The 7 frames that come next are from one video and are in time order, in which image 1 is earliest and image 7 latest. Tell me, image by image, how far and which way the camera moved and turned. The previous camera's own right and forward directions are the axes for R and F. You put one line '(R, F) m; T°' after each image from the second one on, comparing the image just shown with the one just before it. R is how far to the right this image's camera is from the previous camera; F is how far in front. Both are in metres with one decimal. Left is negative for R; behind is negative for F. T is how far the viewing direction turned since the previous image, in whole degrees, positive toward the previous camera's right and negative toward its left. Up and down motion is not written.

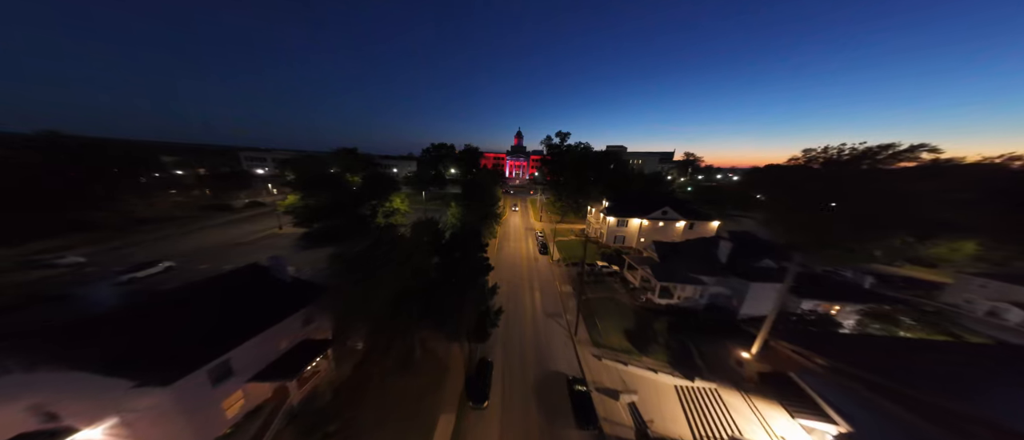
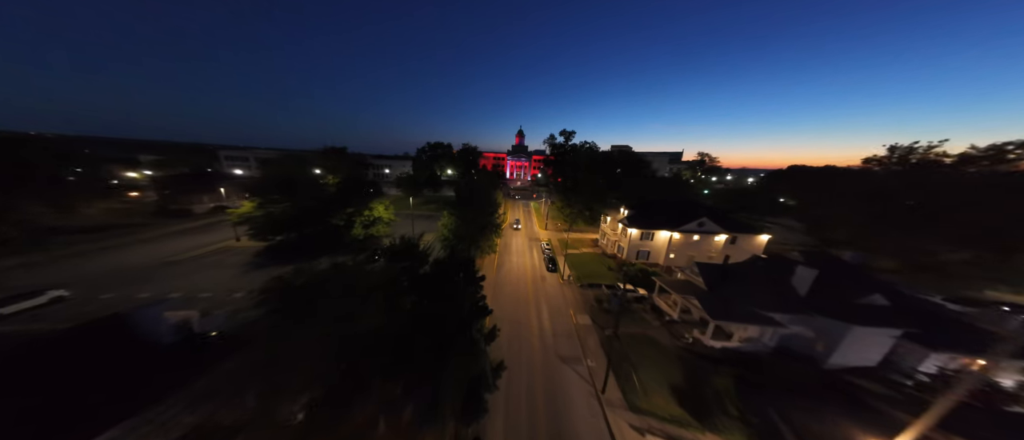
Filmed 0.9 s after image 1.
(-0.4, +4.8) m; 0°
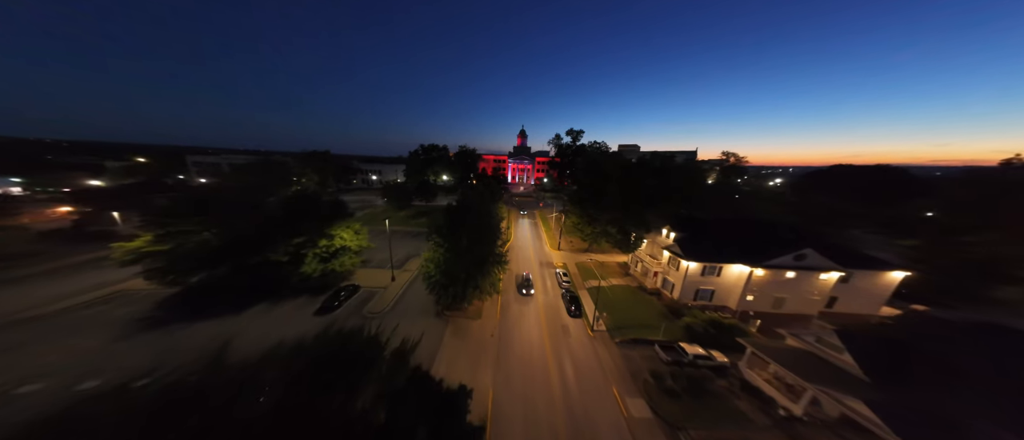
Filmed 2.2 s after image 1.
(-0.7, +6.7) m; 0°
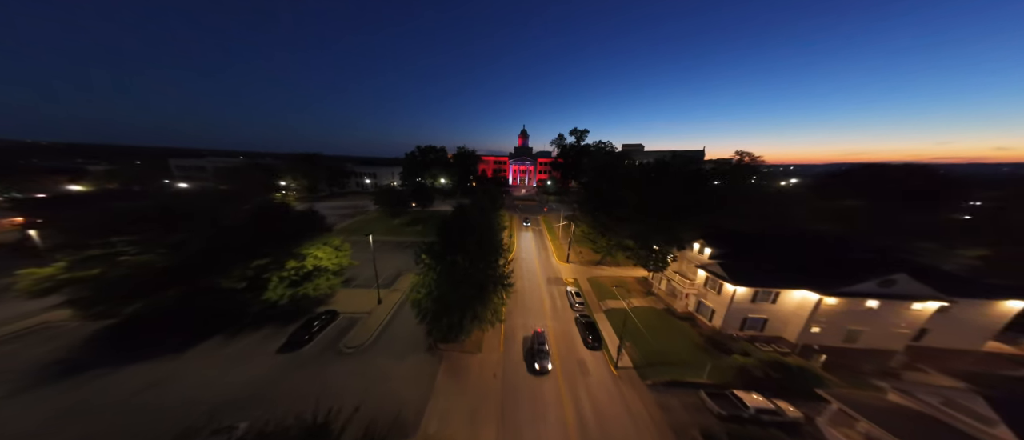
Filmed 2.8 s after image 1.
(-0.4, +3.1) m; 0°
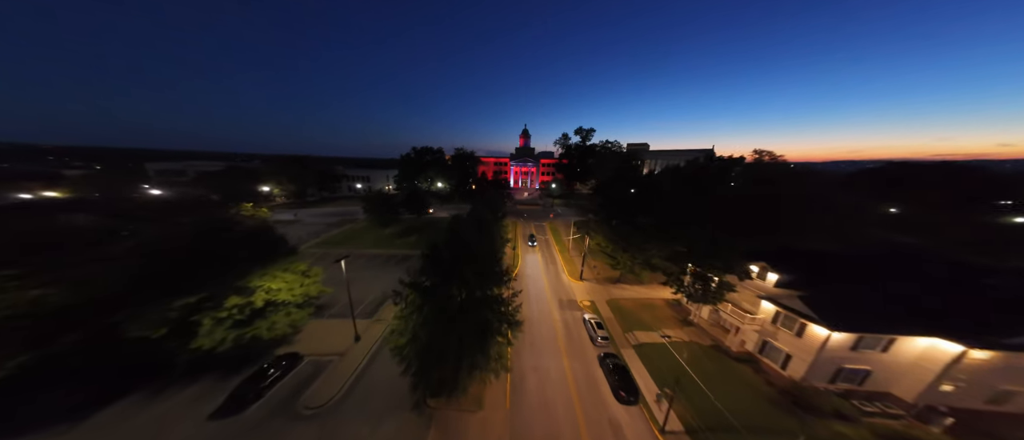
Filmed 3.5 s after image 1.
(-0.5, +3.5) m; 0°
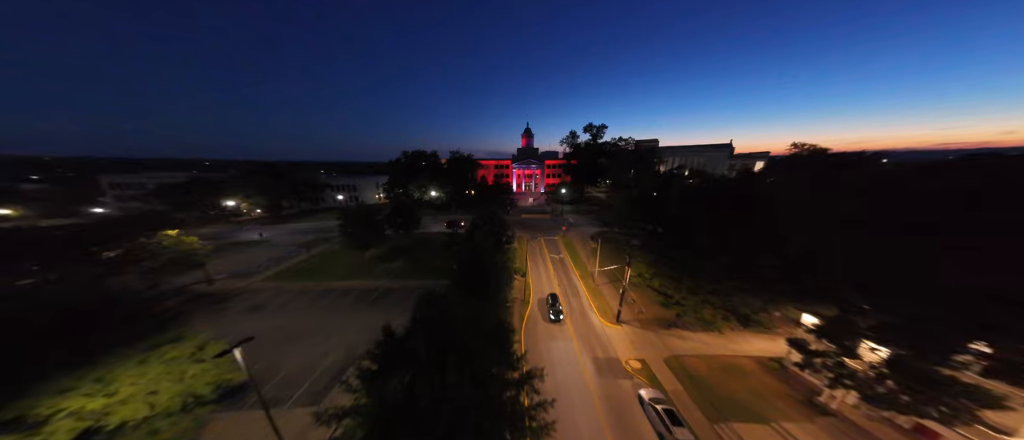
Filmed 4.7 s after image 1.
(-0.7, +5.9) m; 0°
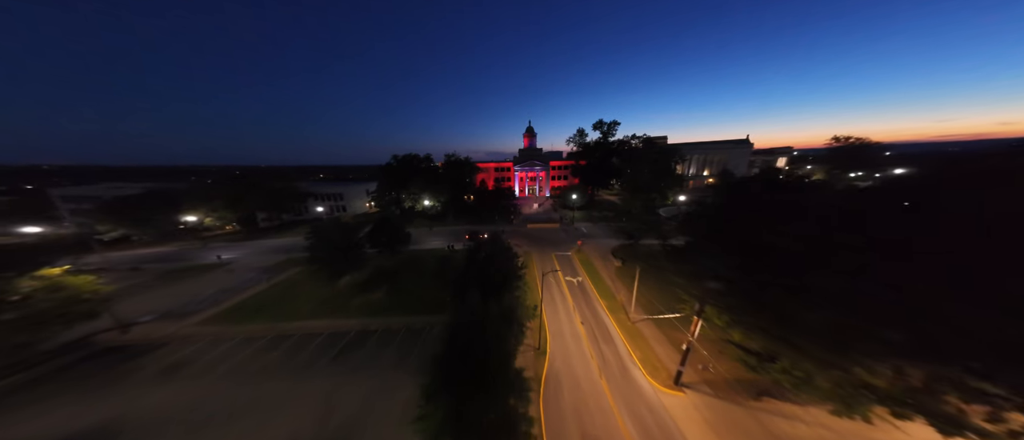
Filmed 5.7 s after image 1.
(-0.7, +4.7) m; 0°
